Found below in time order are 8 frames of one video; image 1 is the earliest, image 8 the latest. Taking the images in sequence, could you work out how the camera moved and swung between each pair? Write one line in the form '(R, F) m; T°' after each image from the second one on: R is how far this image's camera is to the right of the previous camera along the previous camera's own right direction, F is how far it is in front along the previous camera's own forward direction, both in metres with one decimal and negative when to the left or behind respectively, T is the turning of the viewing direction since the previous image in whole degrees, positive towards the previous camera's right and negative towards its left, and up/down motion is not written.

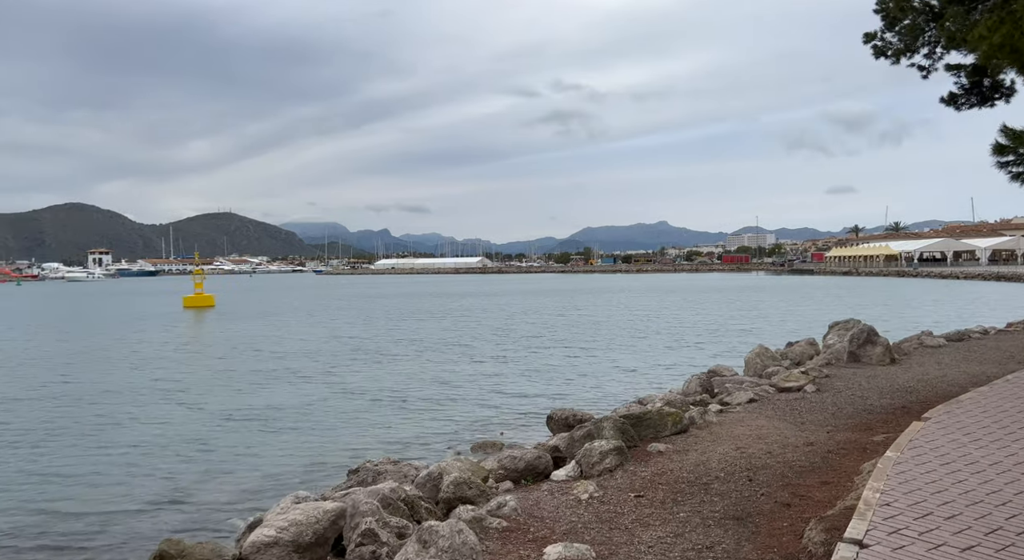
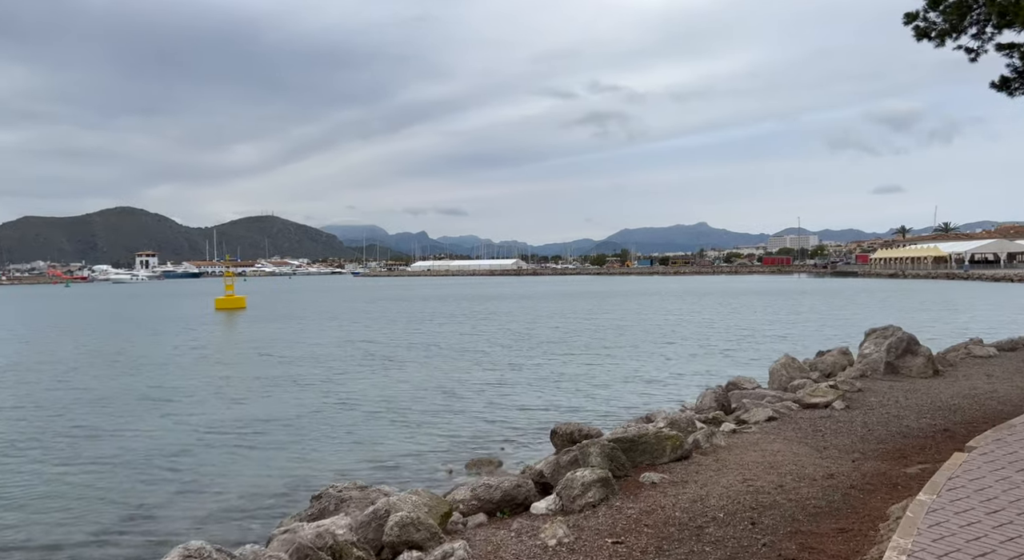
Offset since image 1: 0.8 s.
(+1.1, +2.1) m; -3°
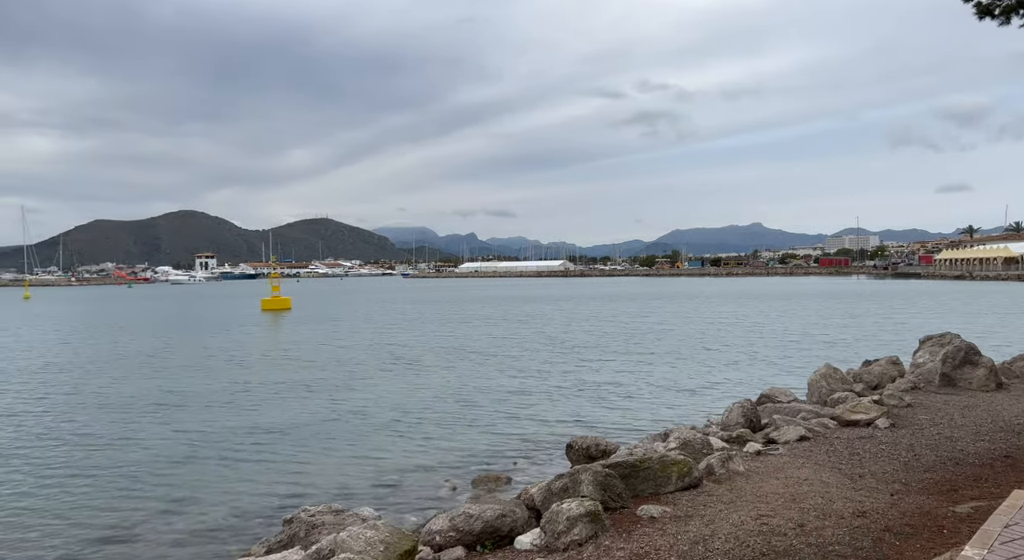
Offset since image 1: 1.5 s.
(+1.1, +1.8) m; -4°
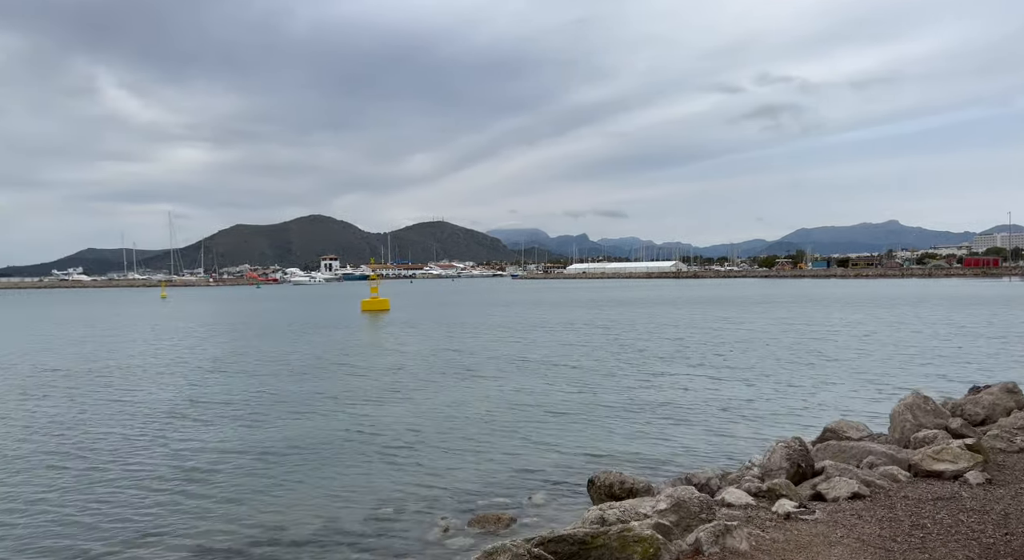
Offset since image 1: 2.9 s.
(+2.5, +3.5) m; -8°
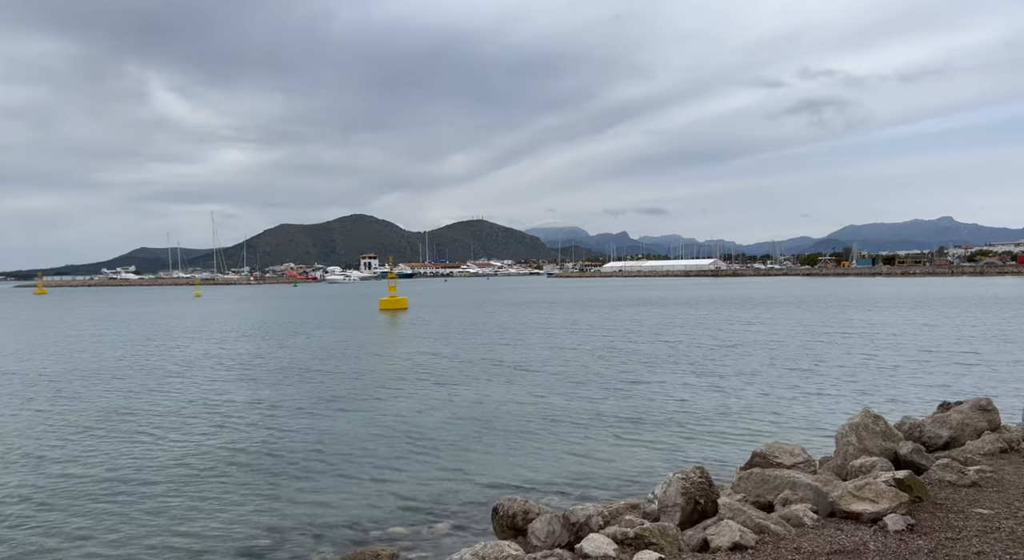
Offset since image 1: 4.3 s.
(+3.0, +2.2) m; -3°
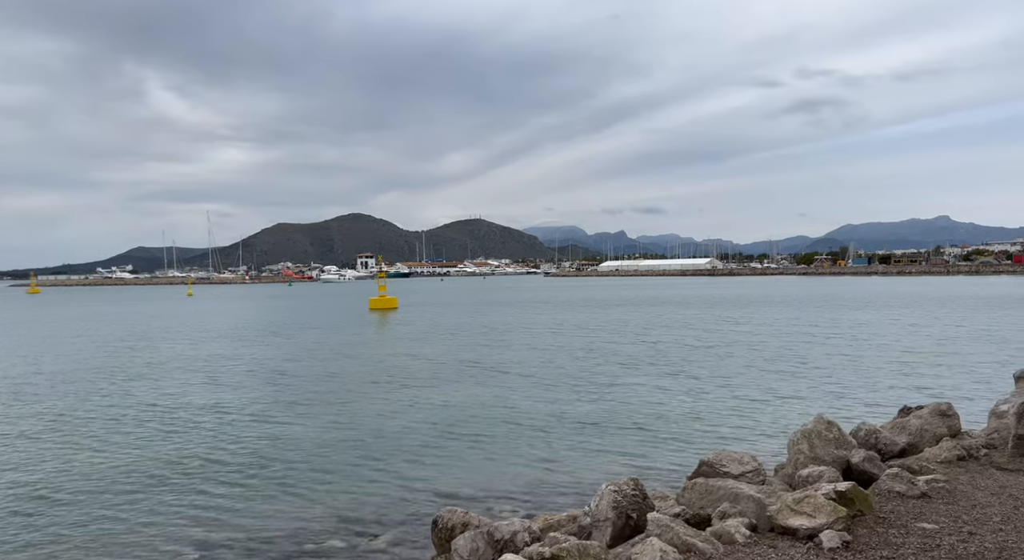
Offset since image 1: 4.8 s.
(+1.1, +0.7) m; 0°
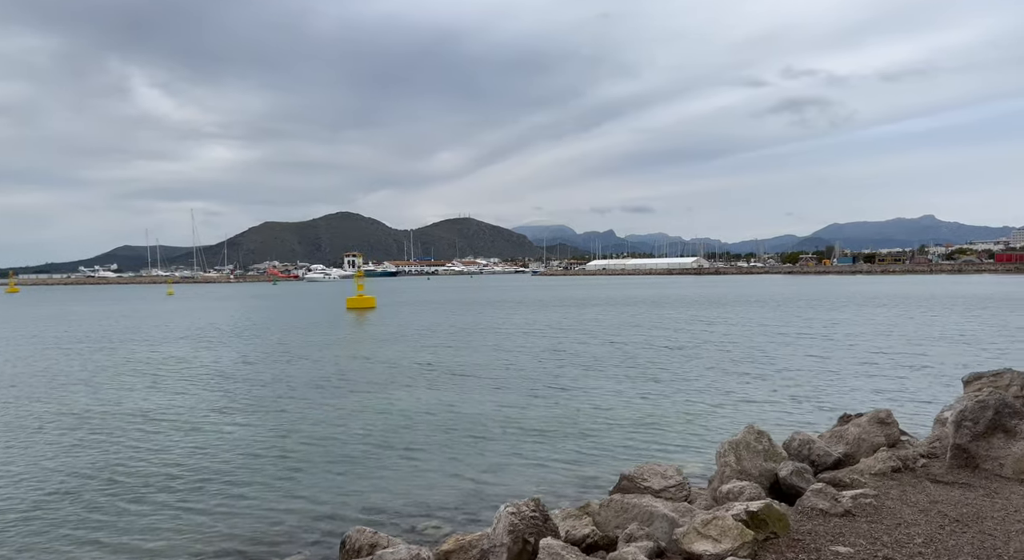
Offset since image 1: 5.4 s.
(+1.3, +0.9) m; 0°
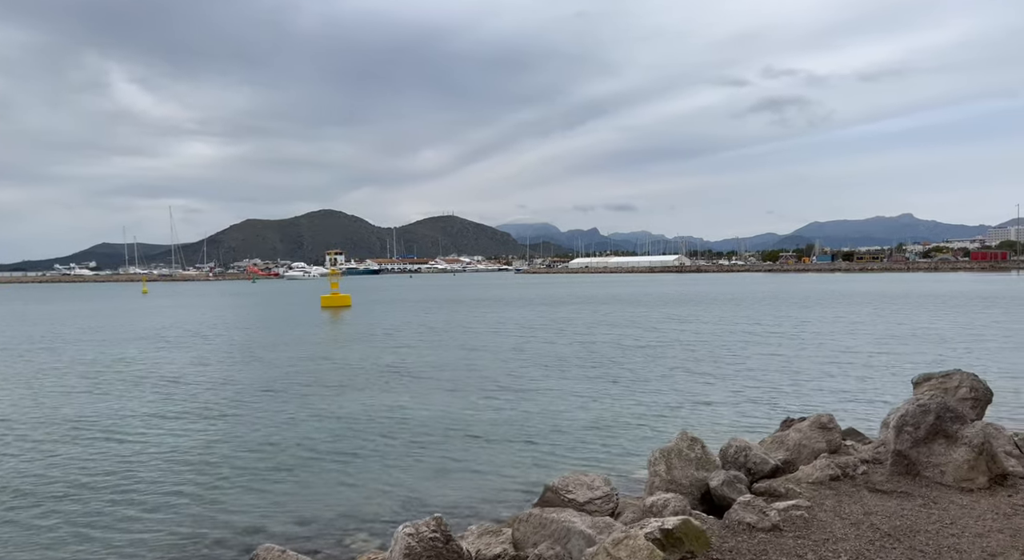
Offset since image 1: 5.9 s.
(+1.0, +0.7) m; +1°
